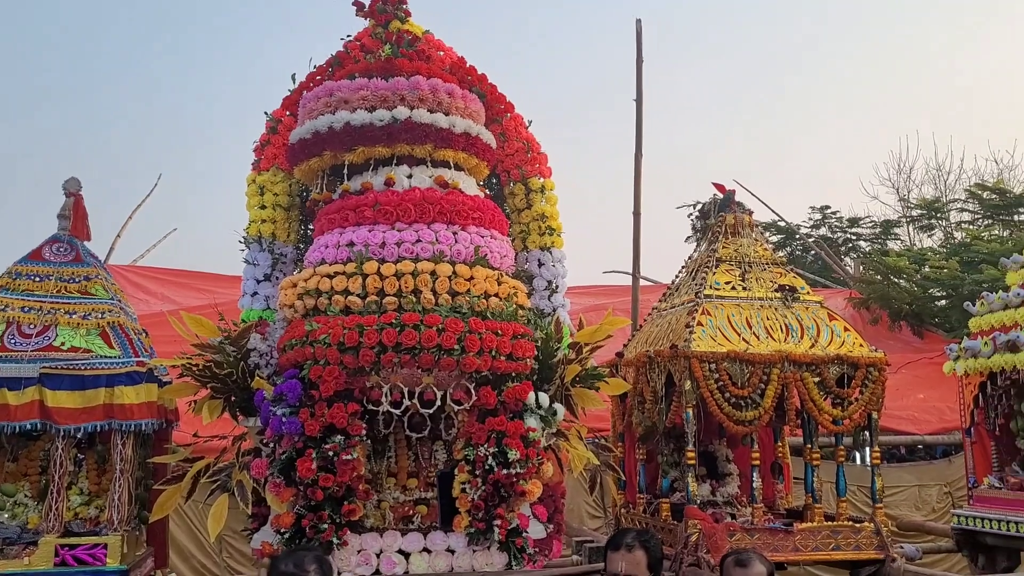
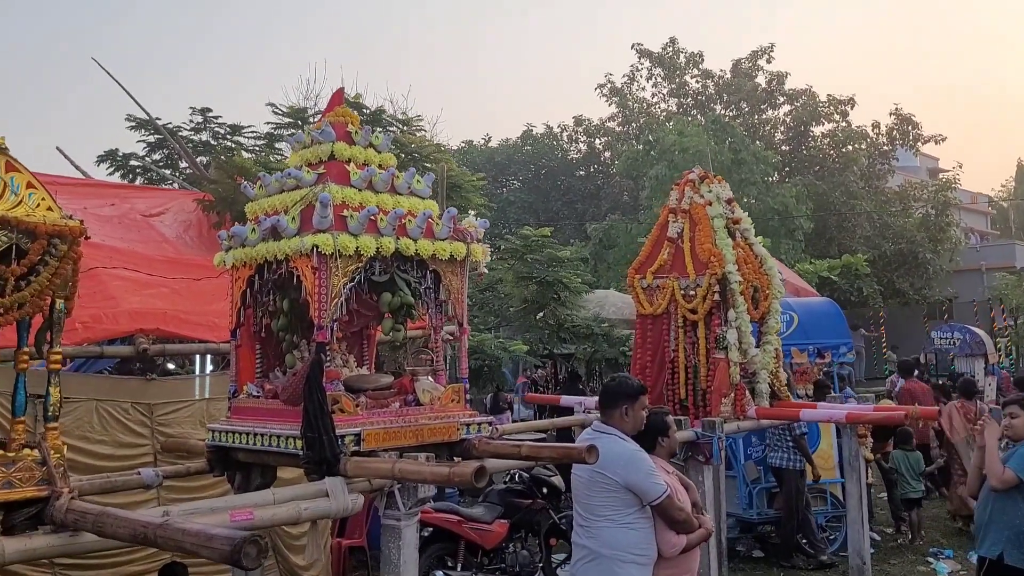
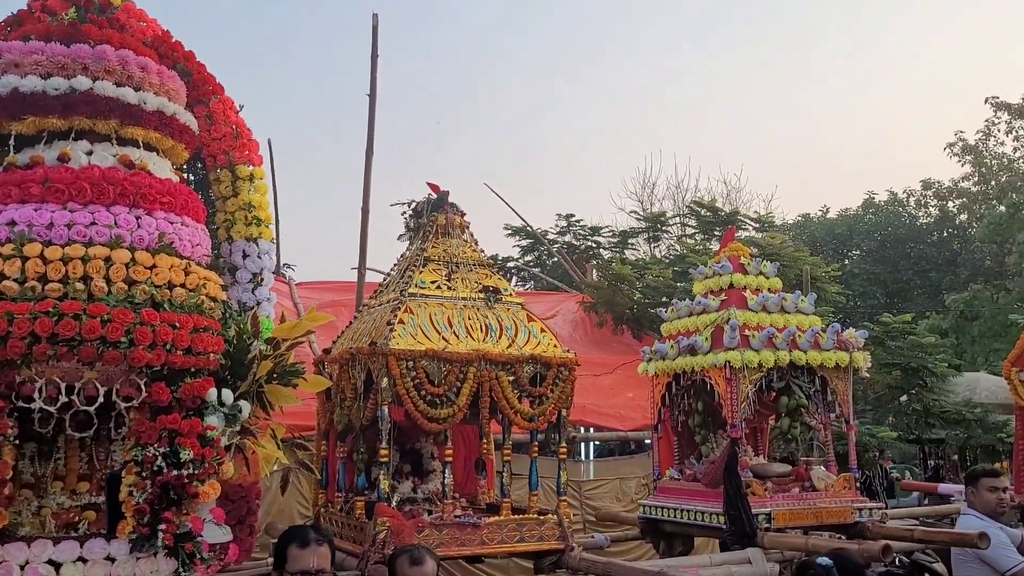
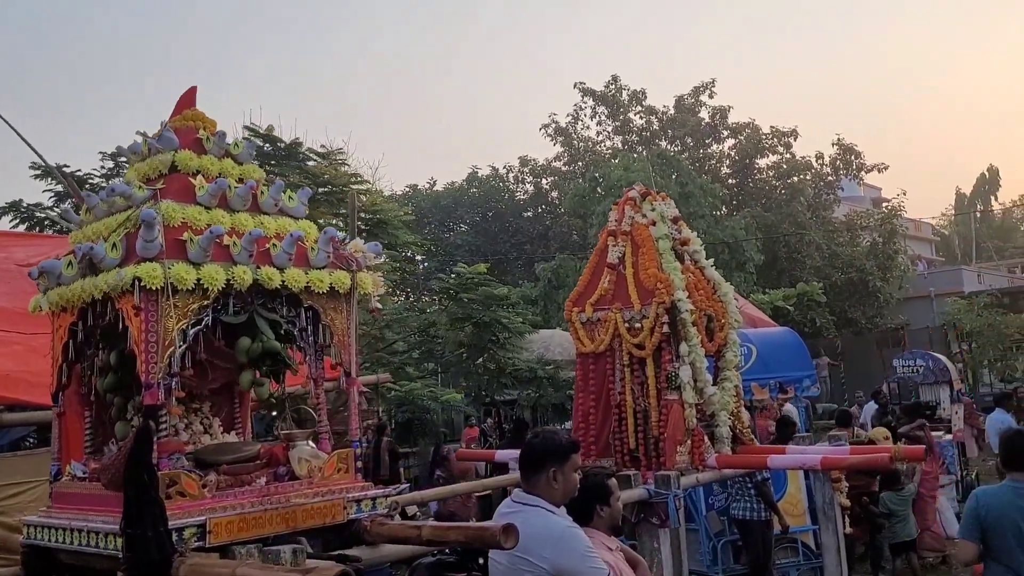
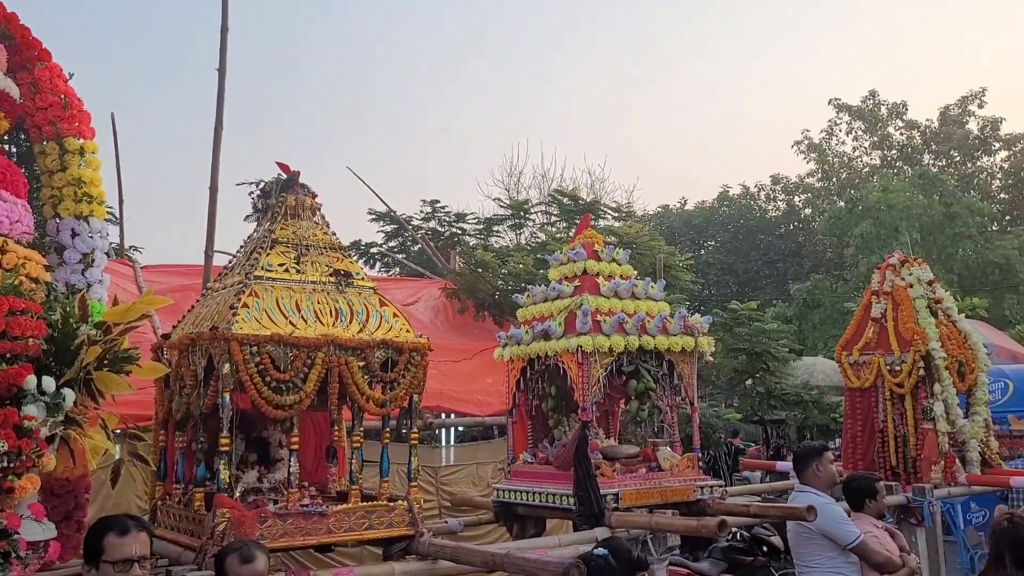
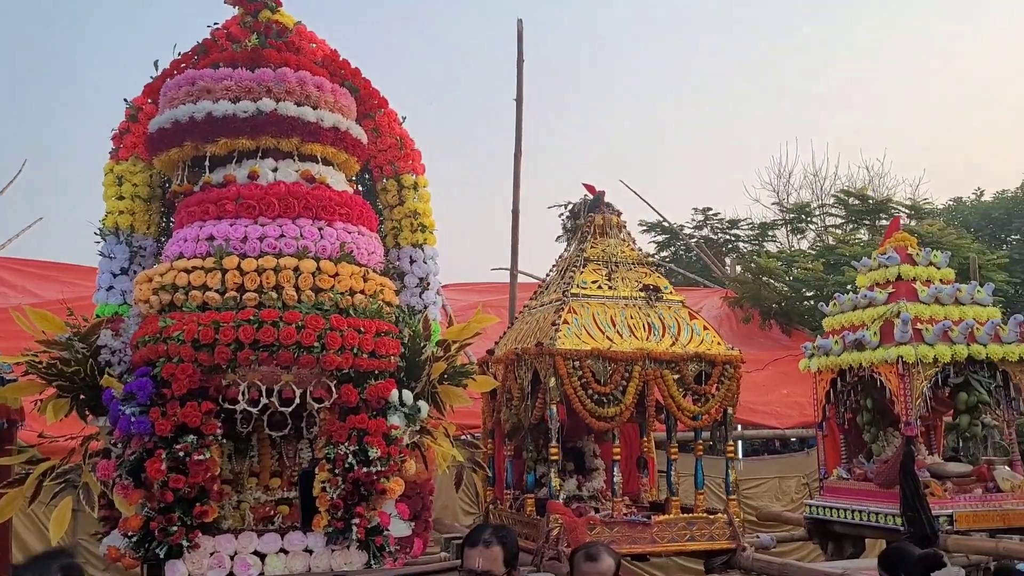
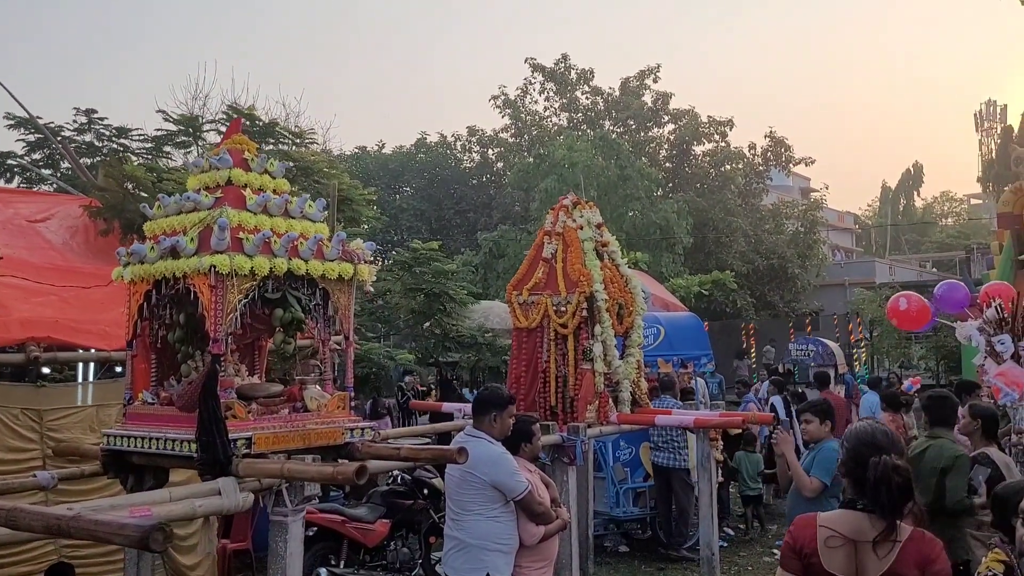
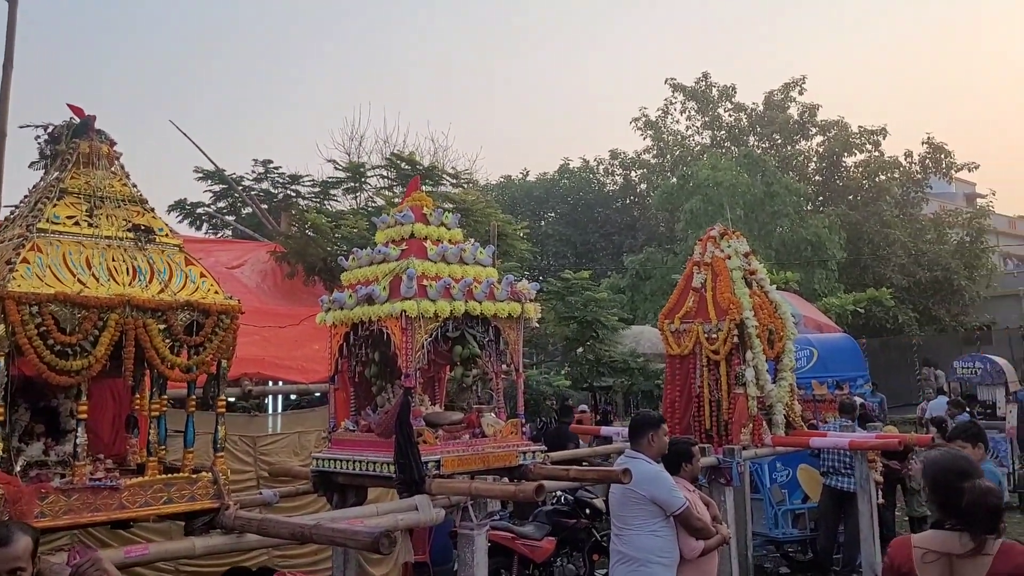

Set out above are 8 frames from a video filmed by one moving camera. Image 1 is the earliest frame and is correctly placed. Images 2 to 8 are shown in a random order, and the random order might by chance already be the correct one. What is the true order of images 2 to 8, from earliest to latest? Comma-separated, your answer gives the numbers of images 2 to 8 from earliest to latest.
6, 3, 5, 8, 7, 2, 4
